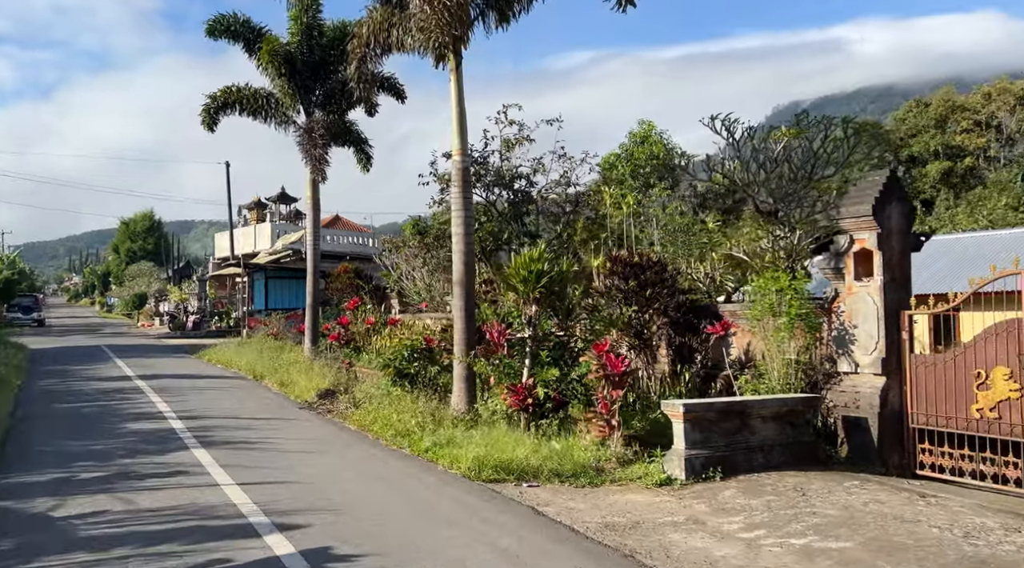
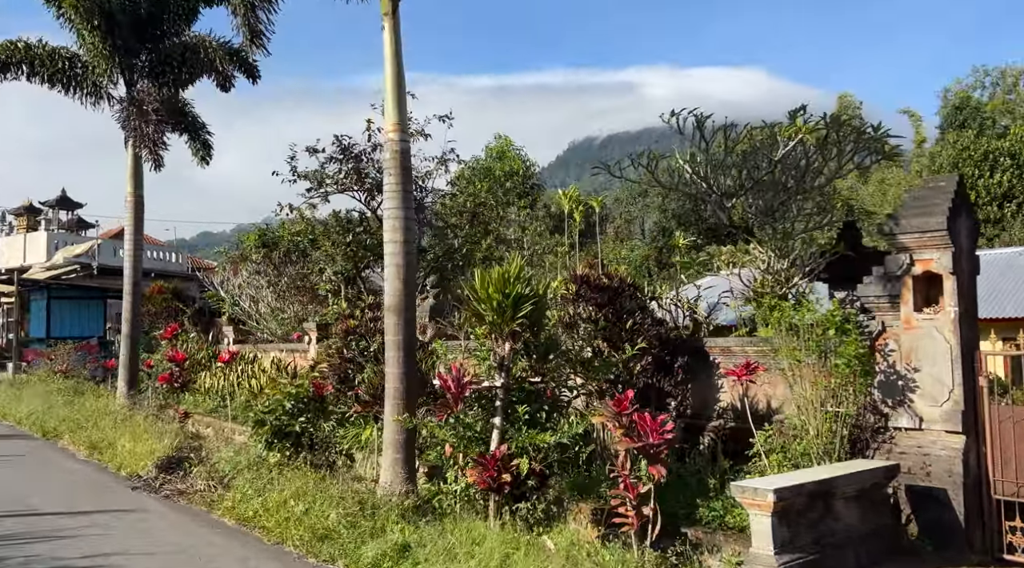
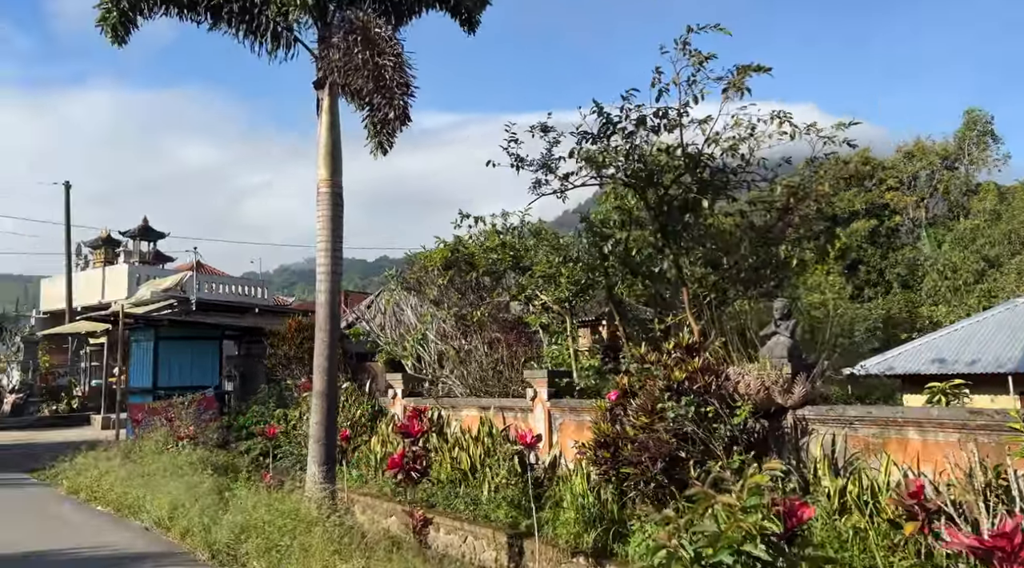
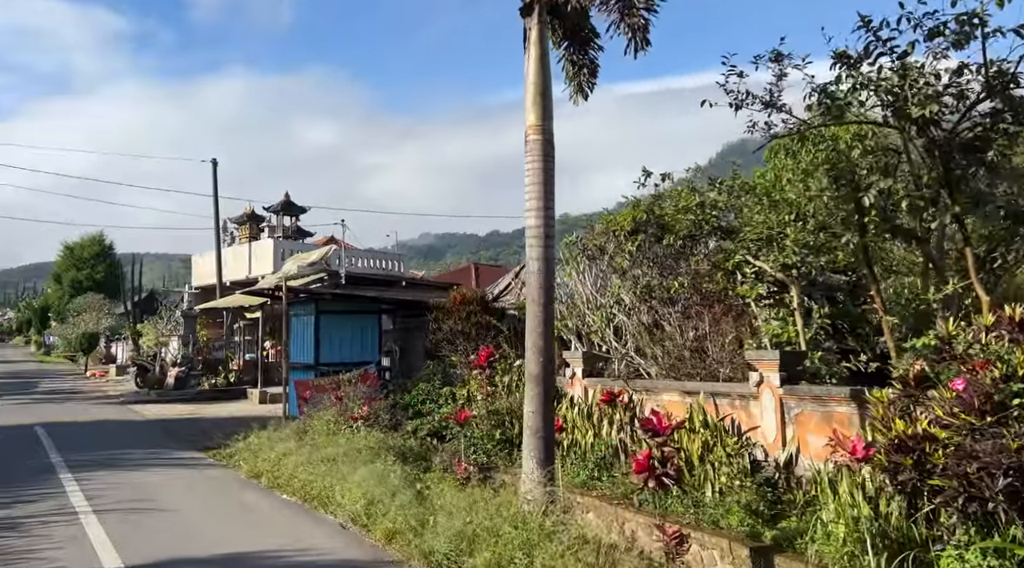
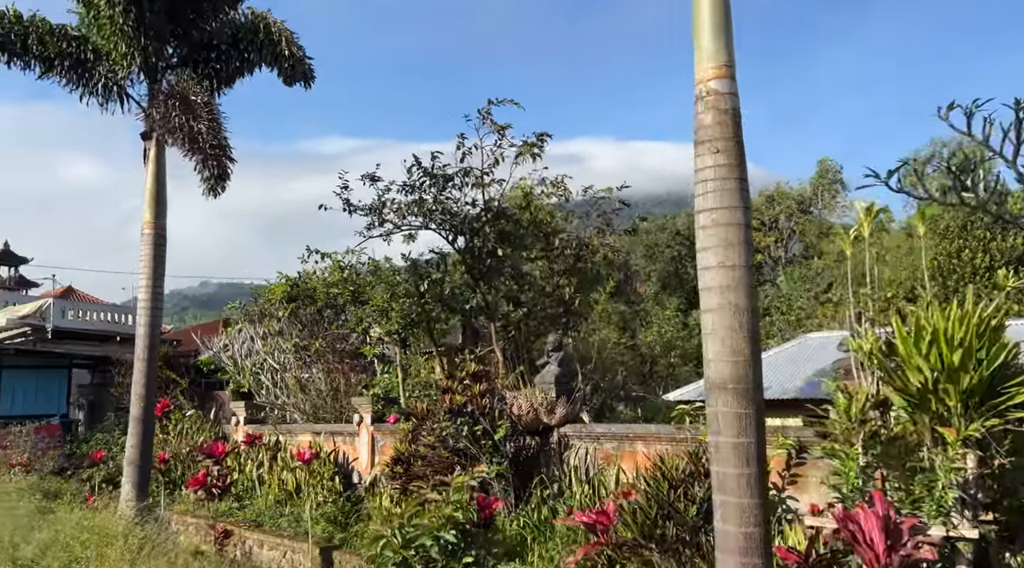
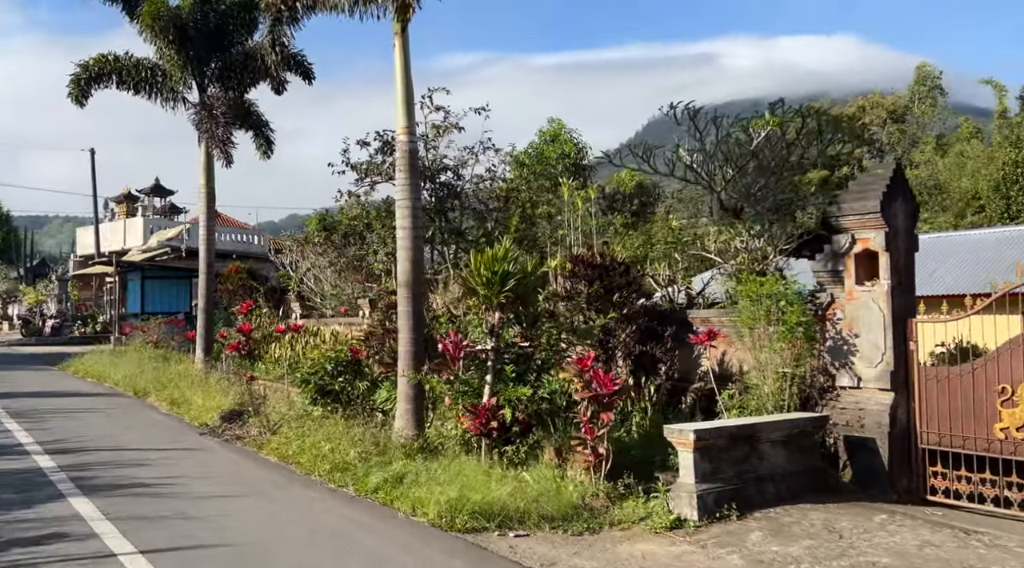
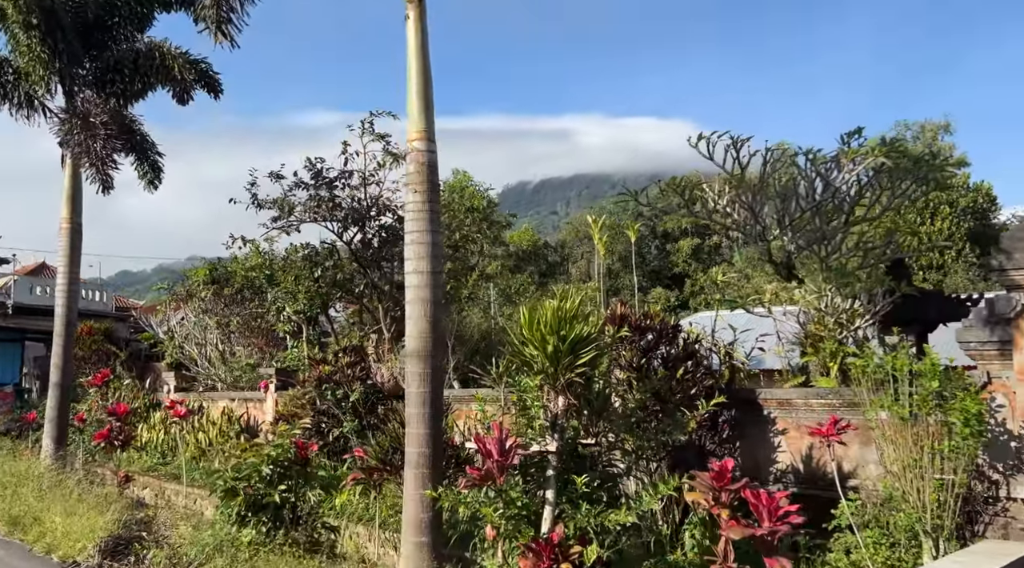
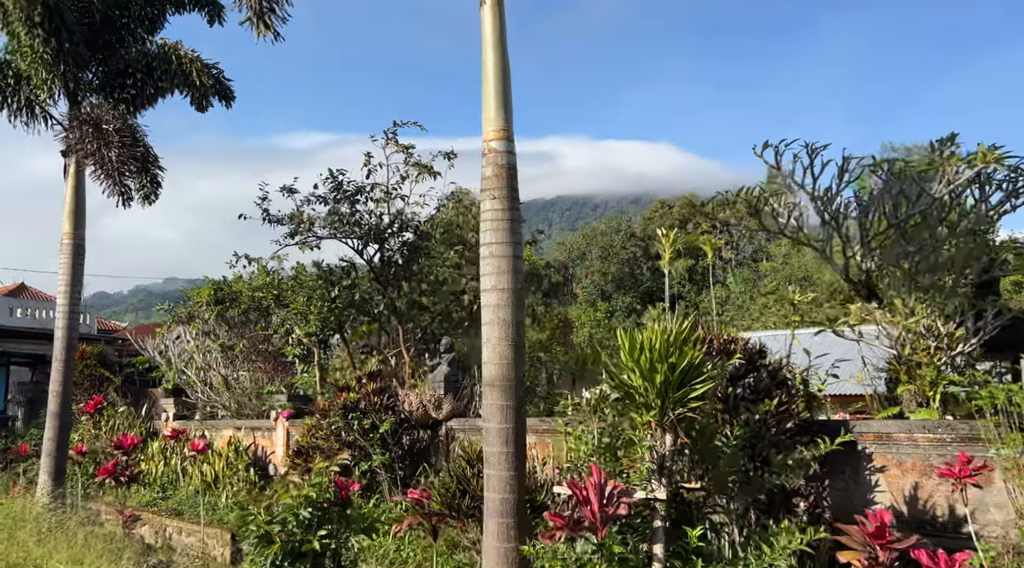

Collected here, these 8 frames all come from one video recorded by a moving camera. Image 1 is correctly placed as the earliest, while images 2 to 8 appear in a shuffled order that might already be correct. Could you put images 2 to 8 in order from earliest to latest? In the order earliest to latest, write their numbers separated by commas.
6, 2, 7, 8, 5, 3, 4
